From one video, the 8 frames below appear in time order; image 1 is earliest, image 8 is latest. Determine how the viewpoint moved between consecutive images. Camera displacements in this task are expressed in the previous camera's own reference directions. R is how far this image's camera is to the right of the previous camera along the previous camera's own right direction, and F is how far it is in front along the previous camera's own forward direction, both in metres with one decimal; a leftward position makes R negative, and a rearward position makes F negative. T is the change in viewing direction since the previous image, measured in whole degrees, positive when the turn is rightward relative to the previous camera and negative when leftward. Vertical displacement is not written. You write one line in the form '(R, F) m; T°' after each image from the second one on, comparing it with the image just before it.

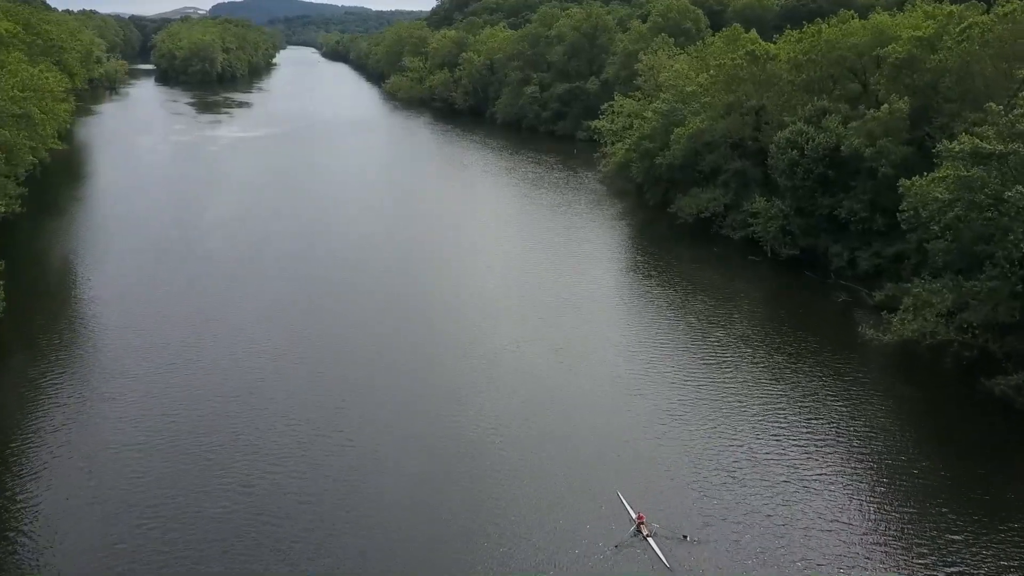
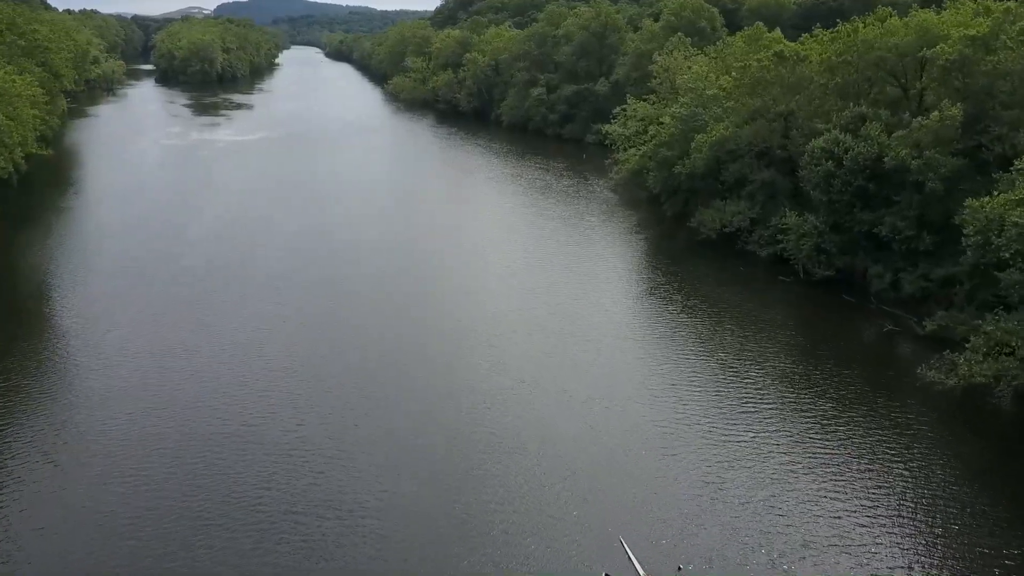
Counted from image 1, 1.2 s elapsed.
(-0.1, +2.9) m; 0°
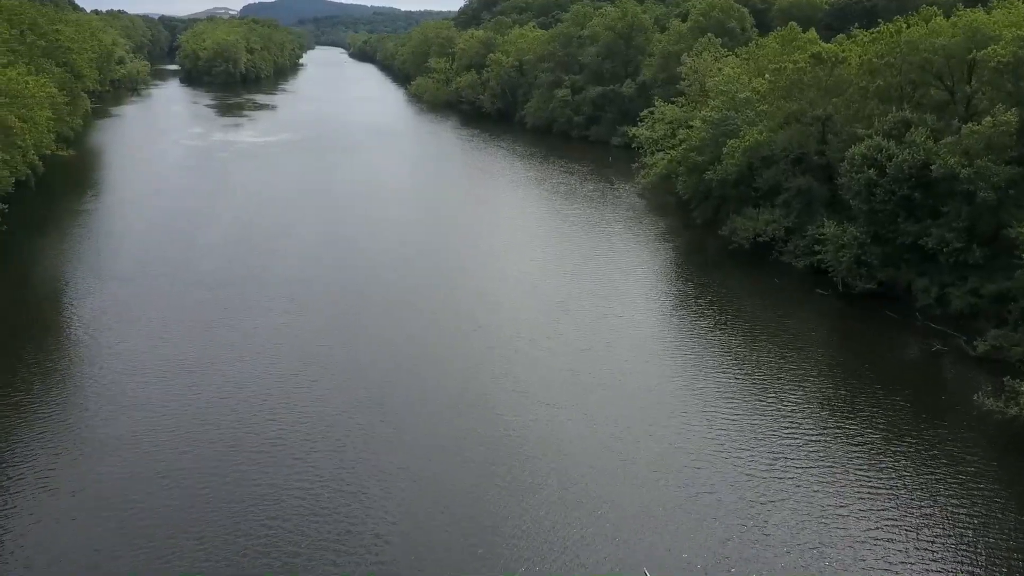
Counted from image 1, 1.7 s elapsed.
(-0.1, +1.2) m; -1°
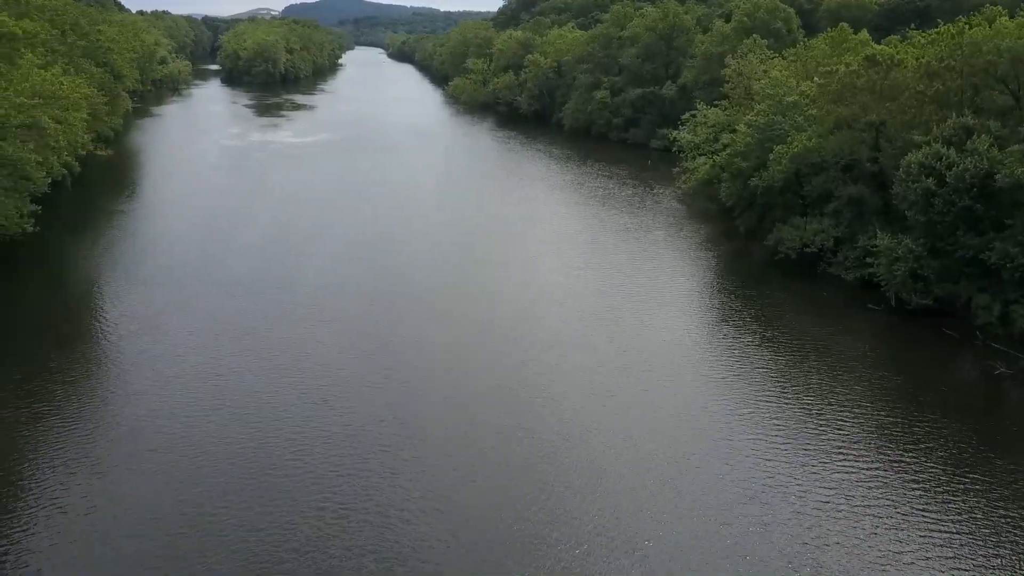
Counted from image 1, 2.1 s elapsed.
(0.0, +1.0) m; -2°
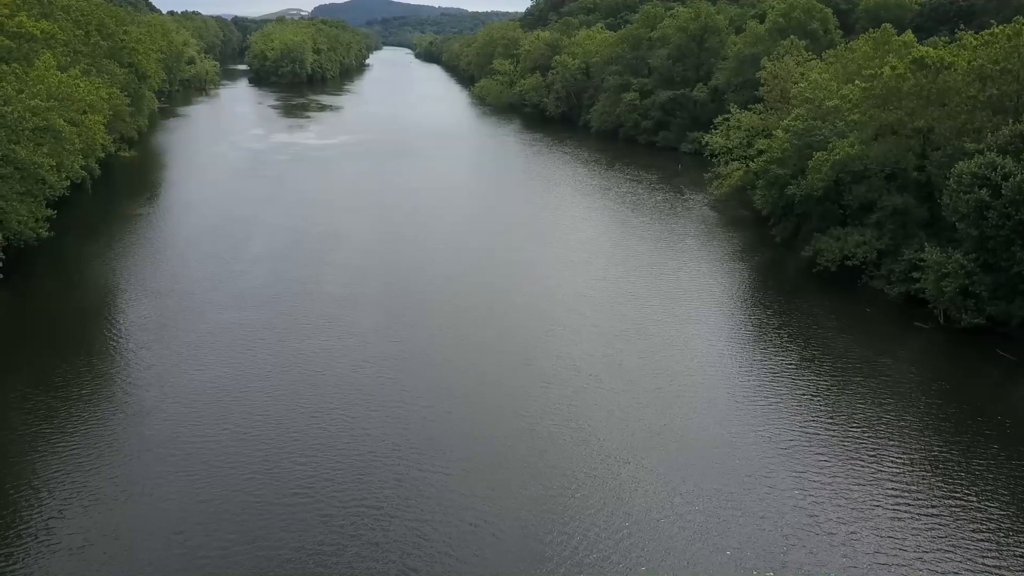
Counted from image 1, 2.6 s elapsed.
(0.0, +1.3) m; -2°
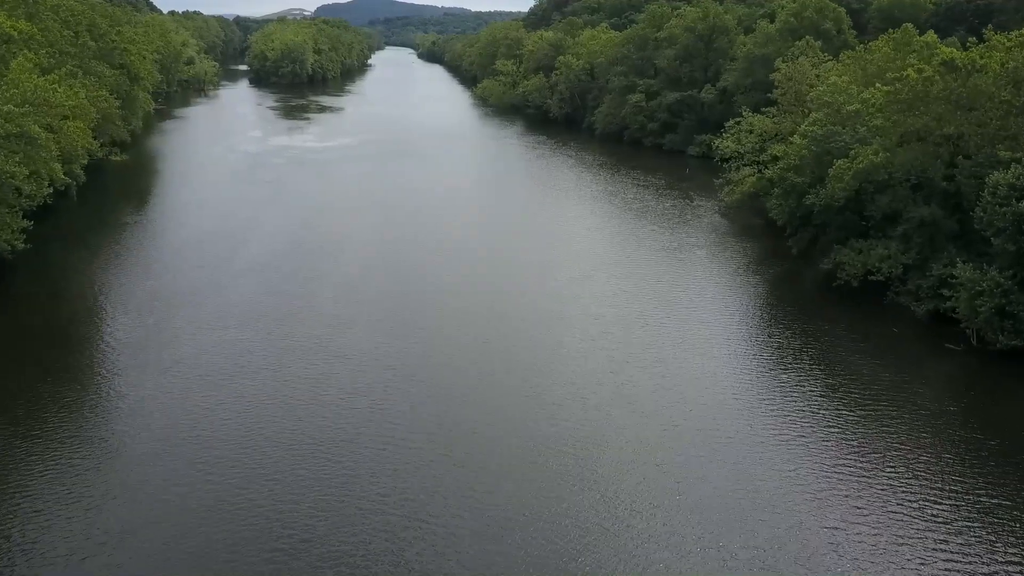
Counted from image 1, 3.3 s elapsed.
(0.0, +1.8) m; 0°
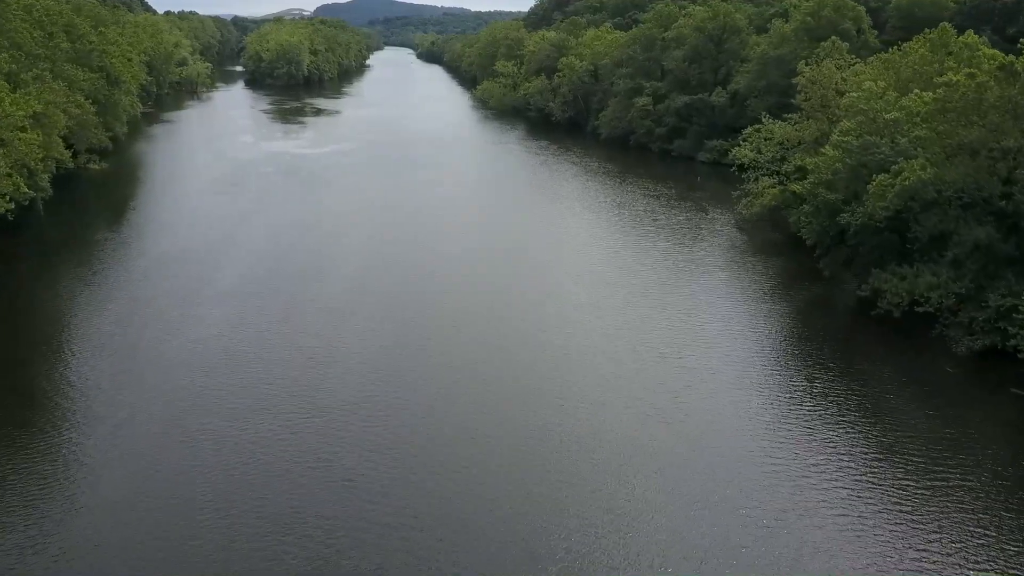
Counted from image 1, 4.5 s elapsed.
(-0.1, +3.1) m; 0°
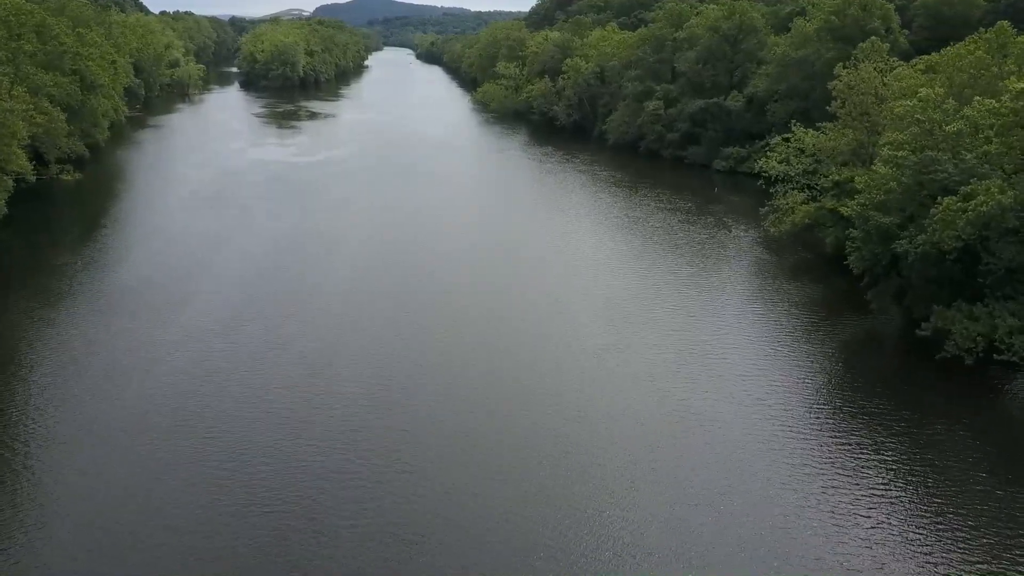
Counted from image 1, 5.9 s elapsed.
(-0.2, +3.7) m; 0°
